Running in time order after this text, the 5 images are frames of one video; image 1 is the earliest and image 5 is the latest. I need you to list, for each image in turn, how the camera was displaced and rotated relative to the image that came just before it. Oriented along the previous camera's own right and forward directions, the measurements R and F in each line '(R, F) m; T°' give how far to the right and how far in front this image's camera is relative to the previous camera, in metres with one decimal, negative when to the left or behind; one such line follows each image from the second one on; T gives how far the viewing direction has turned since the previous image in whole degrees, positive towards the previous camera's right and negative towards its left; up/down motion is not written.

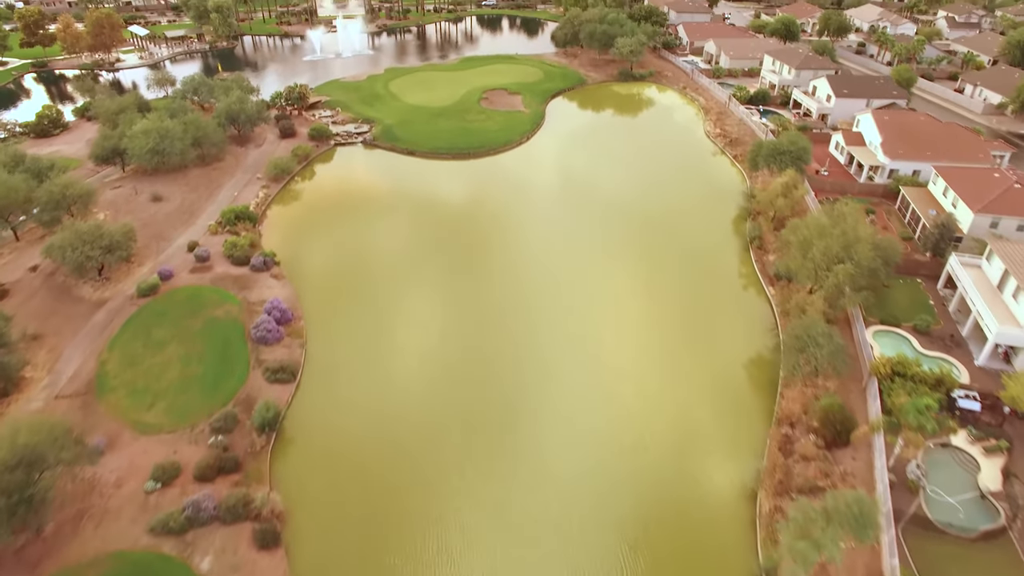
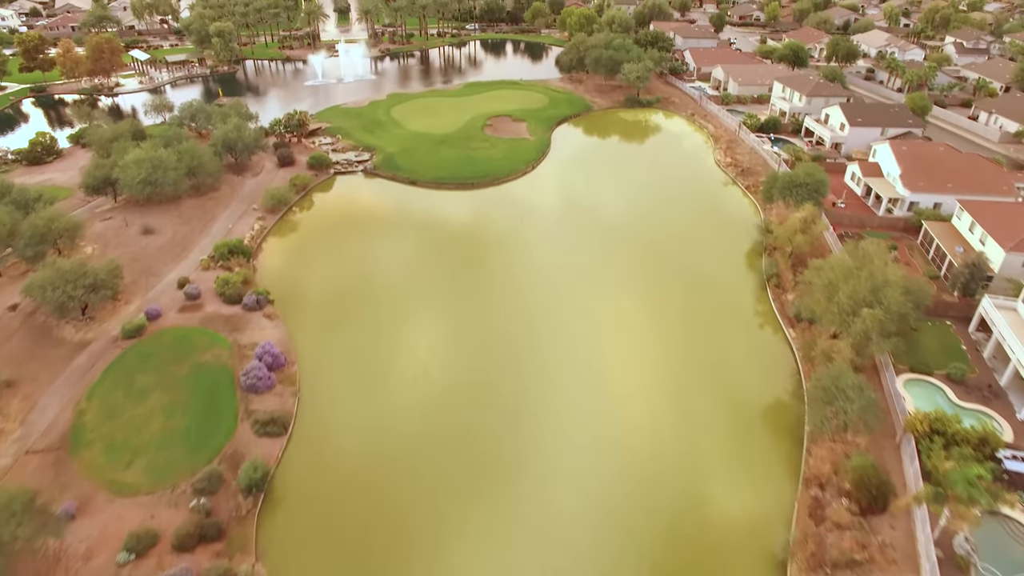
(-0.2, +1.9) m; 0°
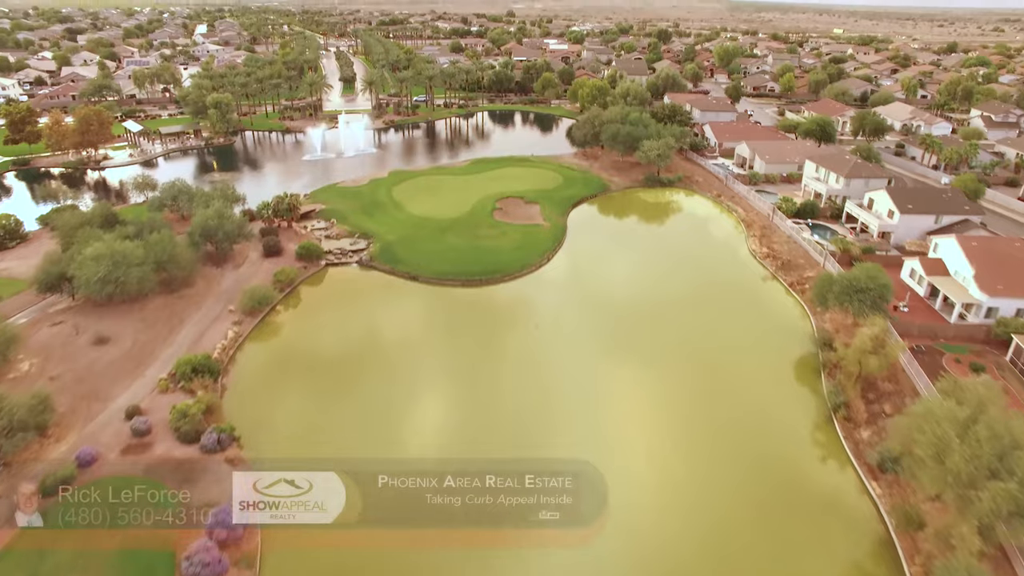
(-0.5, +6.3) m; 0°
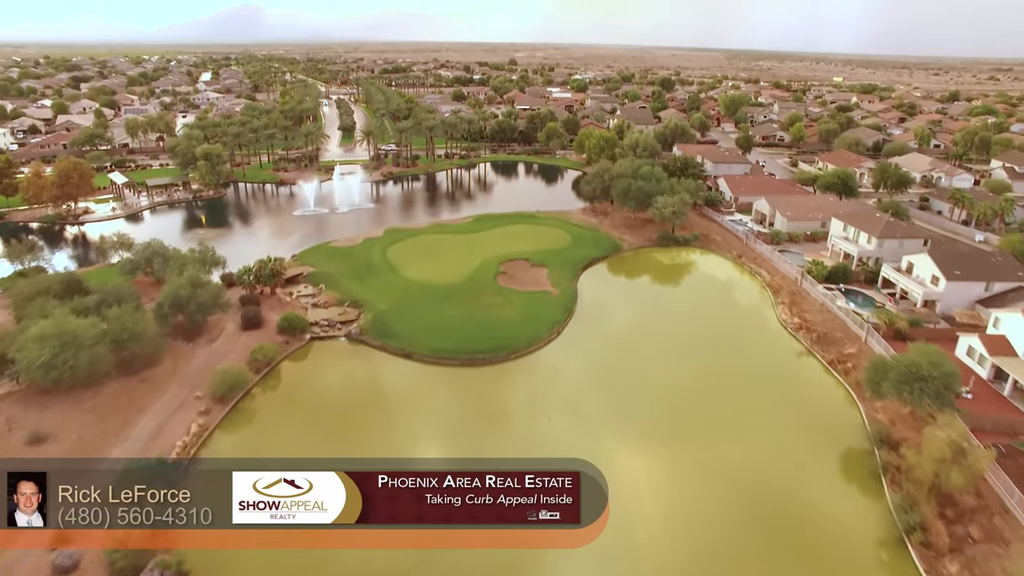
(-0.3, +5.1) m; 0°
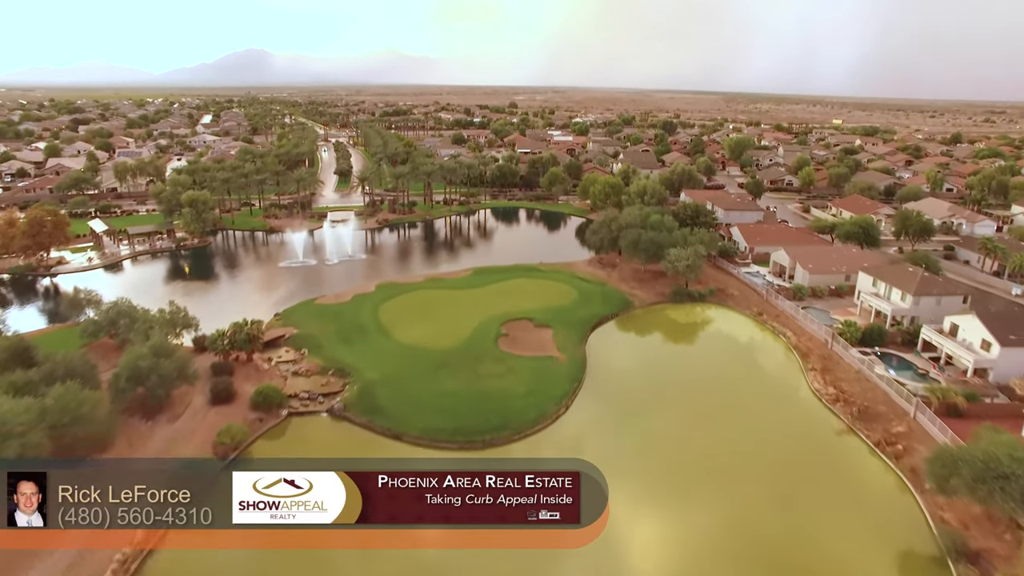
(-0.2, +4.9) m; 0°
